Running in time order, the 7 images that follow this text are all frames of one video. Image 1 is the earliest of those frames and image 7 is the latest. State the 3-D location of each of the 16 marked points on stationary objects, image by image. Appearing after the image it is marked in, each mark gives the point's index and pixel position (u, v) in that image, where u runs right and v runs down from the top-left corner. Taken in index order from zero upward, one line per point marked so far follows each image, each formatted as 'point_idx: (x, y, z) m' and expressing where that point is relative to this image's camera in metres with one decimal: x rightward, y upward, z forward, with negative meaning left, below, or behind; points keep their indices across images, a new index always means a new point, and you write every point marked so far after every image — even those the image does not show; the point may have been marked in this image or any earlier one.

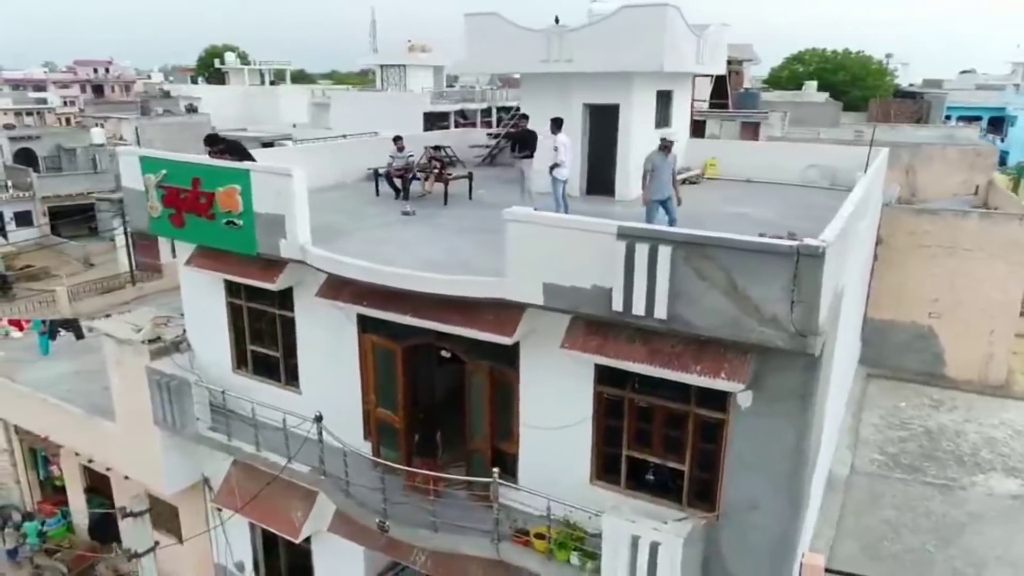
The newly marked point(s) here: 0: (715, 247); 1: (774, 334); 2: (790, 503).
0: (+2.0, +0.4, +6.9) m
1: (+2.5, -0.4, +6.8) m
2: (+3.0, -2.3, +7.9) m
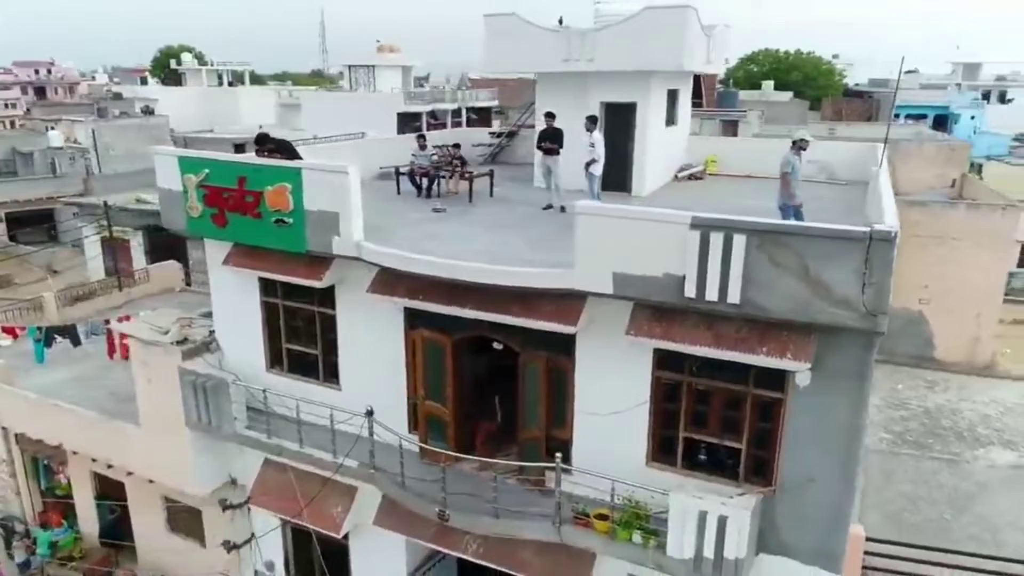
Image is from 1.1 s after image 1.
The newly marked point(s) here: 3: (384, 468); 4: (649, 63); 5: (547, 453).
0: (+2.8, +0.5, +7.3) m
1: (+3.4, -0.3, +7.3) m
2: (+3.8, -2.1, +8.4) m
3: (-1.8, -2.7, +10.8) m
4: (+2.5, +4.0, +13.0) m
5: (+0.5, -2.3, +10.1) m
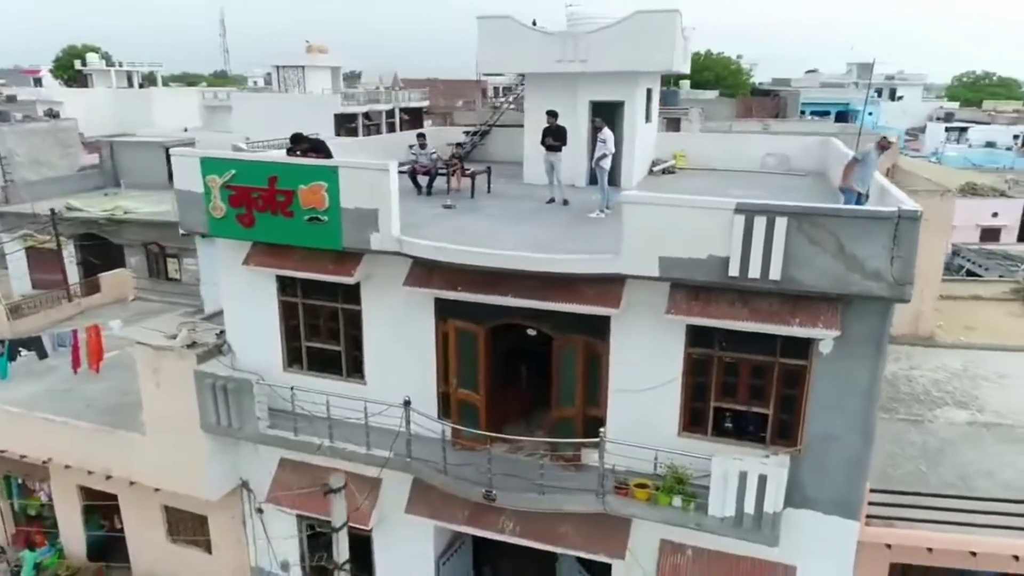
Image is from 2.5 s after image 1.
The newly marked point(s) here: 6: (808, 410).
0: (+3.6, +0.8, +8.2) m
1: (+4.1, 0.0, +8.2) m
2: (+4.5, -1.8, +9.4) m
3: (-1.4, -2.6, +11.1) m
4: (+2.5, +4.3, +13.8) m
5: (+1.0, -2.1, +10.7) m
6: (+3.9, -1.6, +9.5) m
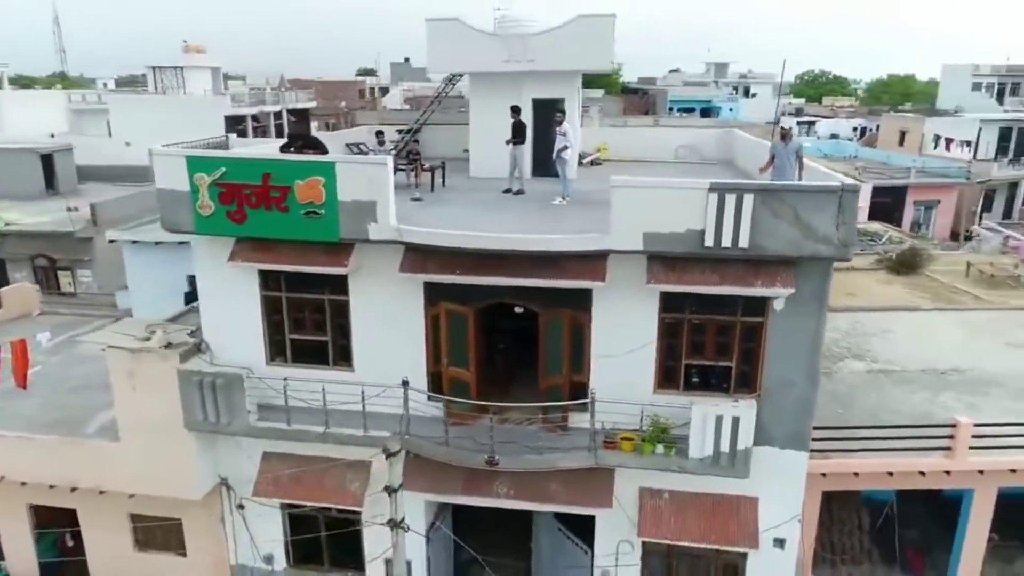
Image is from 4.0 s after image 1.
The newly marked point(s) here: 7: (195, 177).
0: (+3.7, +1.3, +9.8) m
1: (+4.3, +0.5, +9.9) m
2: (+4.5, -1.3, +11.1) m
3: (-1.5, -2.4, +11.8) m
4: (+1.5, +4.7, +15.1) m
5: (+0.9, -1.7, +11.9) m
6: (+3.9, -1.1, +11.2) m
7: (-4.8, +1.7, +11.1) m
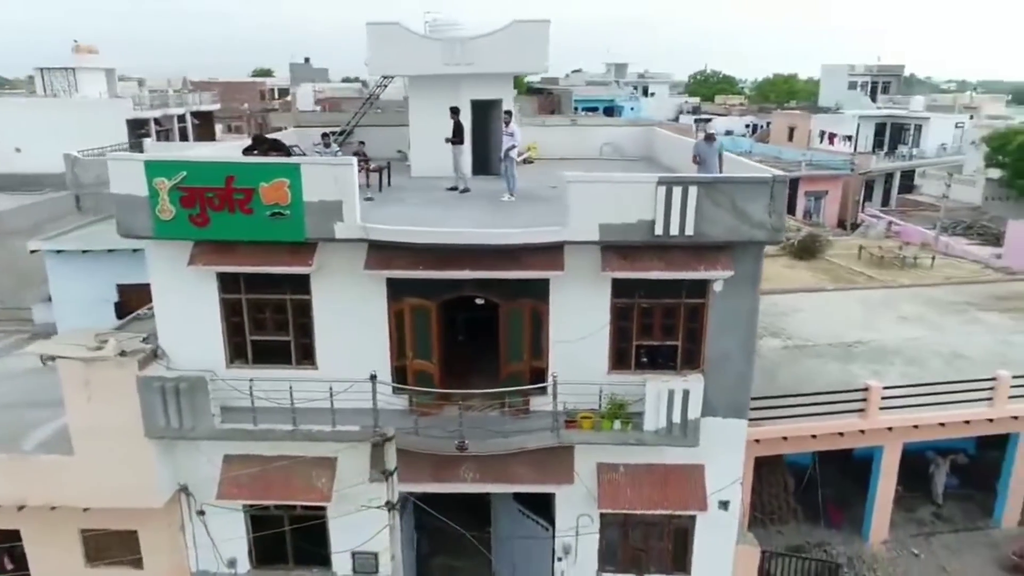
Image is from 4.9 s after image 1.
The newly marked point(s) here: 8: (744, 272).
0: (+3.2, +1.6, +10.9) m
1: (+3.8, +0.8, +11.0) m
2: (+4.0, -1.0, +12.3) m
3: (-2.1, -2.3, +12.2) m
4: (+0.2, +4.8, +15.8) m
5: (+0.3, -1.6, +12.6) m
6: (+3.3, -0.8, +12.2) m
7: (-5.4, +1.6, +11.0) m
8: (+3.7, +0.3, +11.9) m
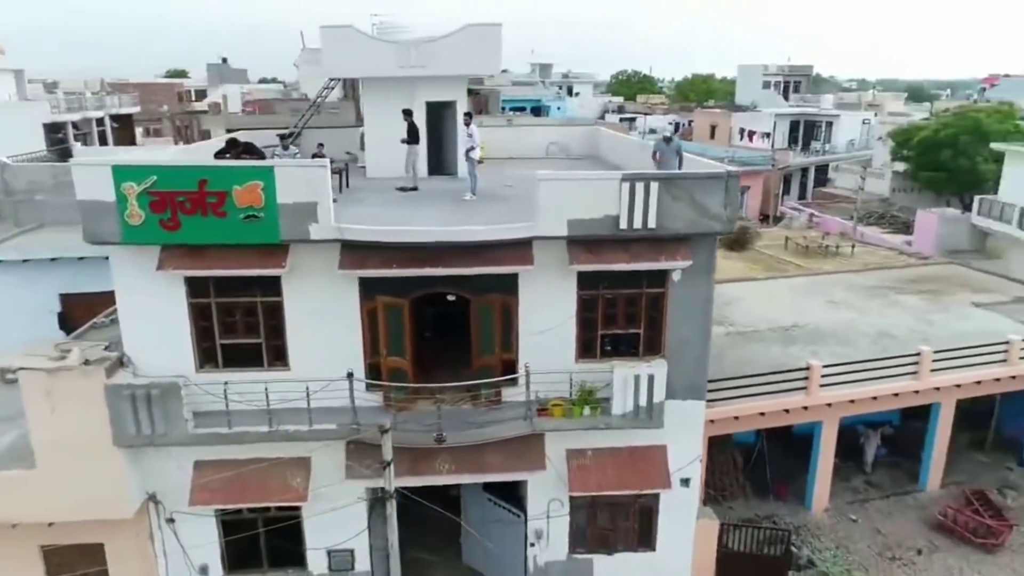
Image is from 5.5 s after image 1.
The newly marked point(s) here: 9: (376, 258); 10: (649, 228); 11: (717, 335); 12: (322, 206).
0: (+2.7, +1.7, +11.6) m
1: (+3.3, +1.0, +11.8) m
2: (+3.4, -0.8, +13.1) m
3: (-2.5, -2.3, +12.4) m
4: (-0.8, +4.9, +16.2) m
5: (-0.2, -1.5, +13.0) m
6: (+2.8, -0.6, +13.0) m
7: (-5.8, +1.5, +10.9) m
8: (+3.2, +0.5, +12.7) m
9: (-2.2, +0.5, +11.9) m
10: (+2.2, +1.0, +11.8) m
11: (+5.4, -1.3, +19.2) m
12: (-2.9, +1.3, +11.3) m
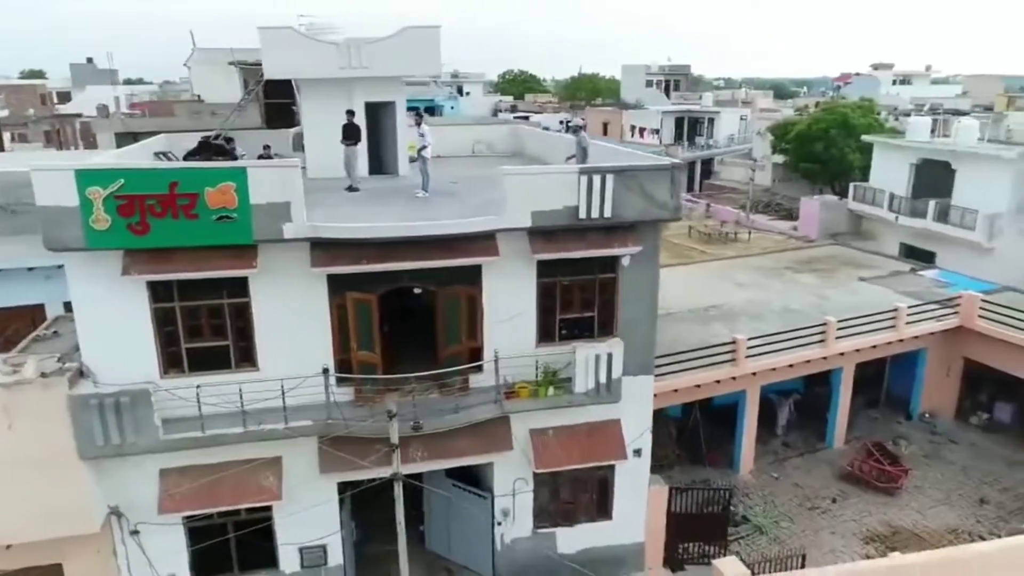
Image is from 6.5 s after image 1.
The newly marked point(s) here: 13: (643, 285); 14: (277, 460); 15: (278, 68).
0: (+2.1, +2.0, +12.6) m
1: (+2.7, +1.3, +13.0) m
2: (+2.7, -0.5, +14.2) m
3: (-3.0, -2.2, +12.7) m
4: (-2.2, +5.0, +16.7) m
5: (-0.8, -1.3, +13.6) m
6: (+2.1, -0.4, +14.0) m
7: (-6.2, +1.4, +10.7) m
8: (+2.5, +0.8, +13.8) m
9: (-2.8, +0.6, +12.2) m
10: (+1.6, +1.2, +12.7) m
11: (+3.7, -0.9, +20.6) m
12: (-3.4, +1.3, +11.5) m
13: (+2.5, +0.1, +14.0) m
14: (-4.2, -3.1, +13.1) m
15: (-5.1, +4.8, +15.9) m
